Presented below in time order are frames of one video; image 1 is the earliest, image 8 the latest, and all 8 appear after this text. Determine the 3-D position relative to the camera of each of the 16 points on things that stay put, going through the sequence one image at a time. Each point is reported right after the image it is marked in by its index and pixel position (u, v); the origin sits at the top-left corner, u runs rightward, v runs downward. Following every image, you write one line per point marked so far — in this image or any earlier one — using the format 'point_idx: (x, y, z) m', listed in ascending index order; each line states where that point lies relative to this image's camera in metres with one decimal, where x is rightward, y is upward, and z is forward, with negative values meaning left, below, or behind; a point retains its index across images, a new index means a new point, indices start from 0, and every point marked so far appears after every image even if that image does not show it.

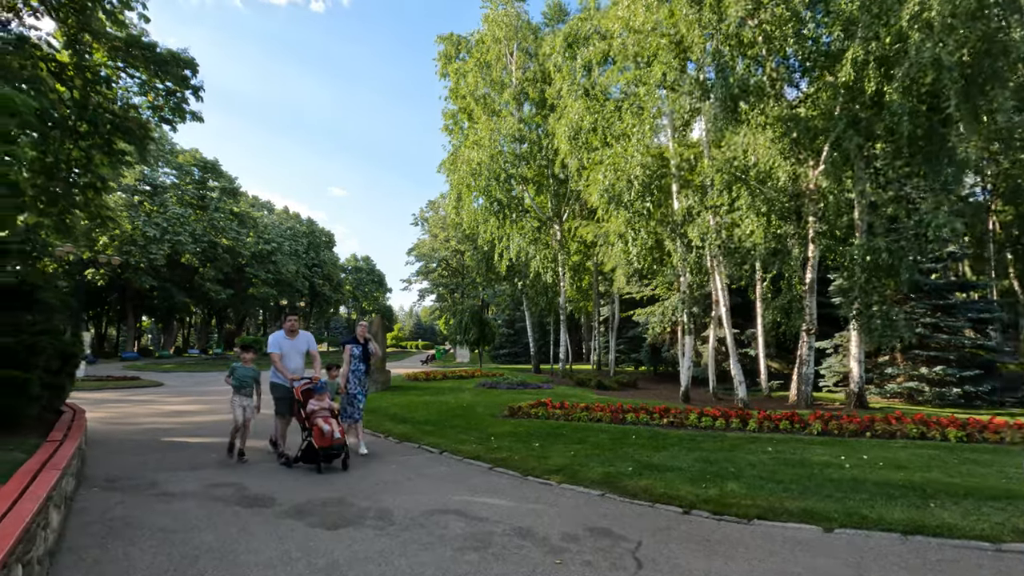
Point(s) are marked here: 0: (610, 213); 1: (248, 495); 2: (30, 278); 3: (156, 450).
0: (+2.8, +2.1, +15.7) m
1: (-2.9, -2.3, +6.1) m
2: (-5.8, +0.1, +6.6) m
3: (-5.8, -2.7, +9.1) m
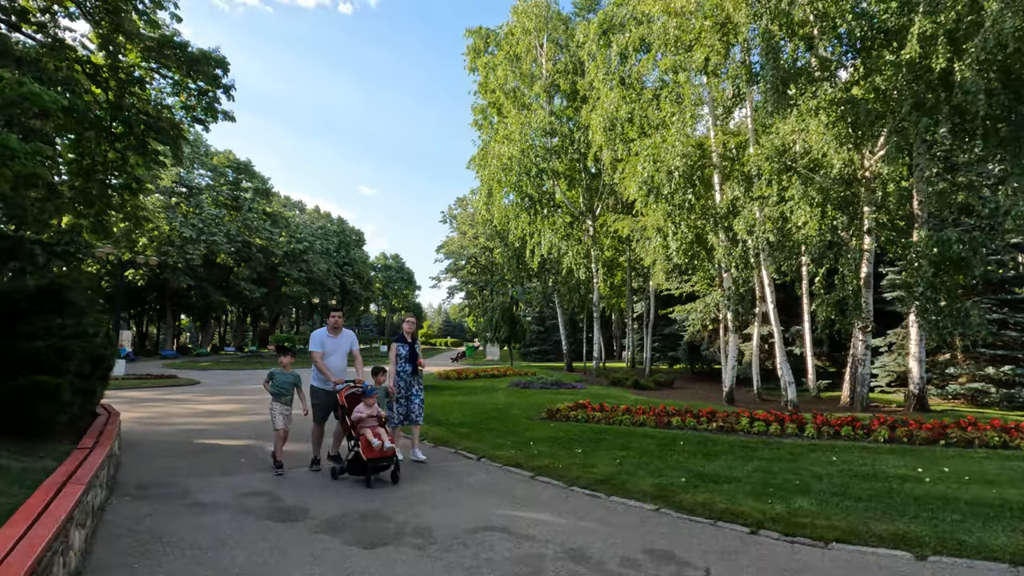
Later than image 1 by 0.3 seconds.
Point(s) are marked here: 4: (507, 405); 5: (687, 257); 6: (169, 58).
0: (+3.7, +2.2, +15.1) m
1: (-2.4, -2.3, +5.8) m
2: (-5.3, +0.1, +6.4) m
3: (-5.2, -2.7, +9.0) m
4: (-0.1, -2.7, +13.0) m
5: (+4.6, +0.8, +14.6) m
6: (-8.9, +6.0, +14.4) m
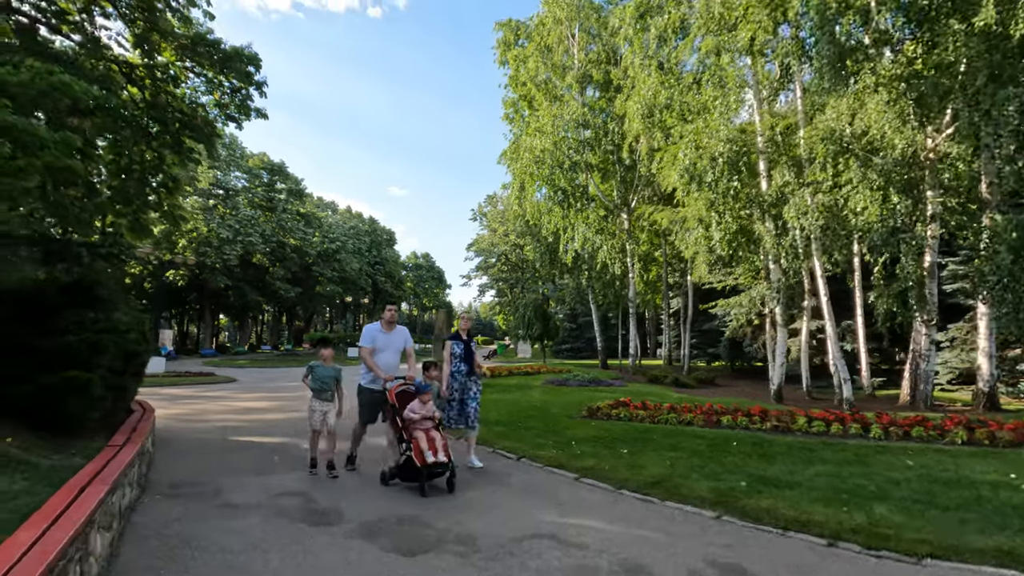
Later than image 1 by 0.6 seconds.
0: (+4.6, +2.4, +14.4) m
1: (-1.9, -2.2, +5.5) m
2: (-4.8, +0.2, +6.3) m
3: (-4.6, -2.6, +8.8) m
4: (+0.8, -2.6, +12.6) m
5: (+5.5, +1.0, +13.9) m
6: (-8.1, +6.1, +14.4) m
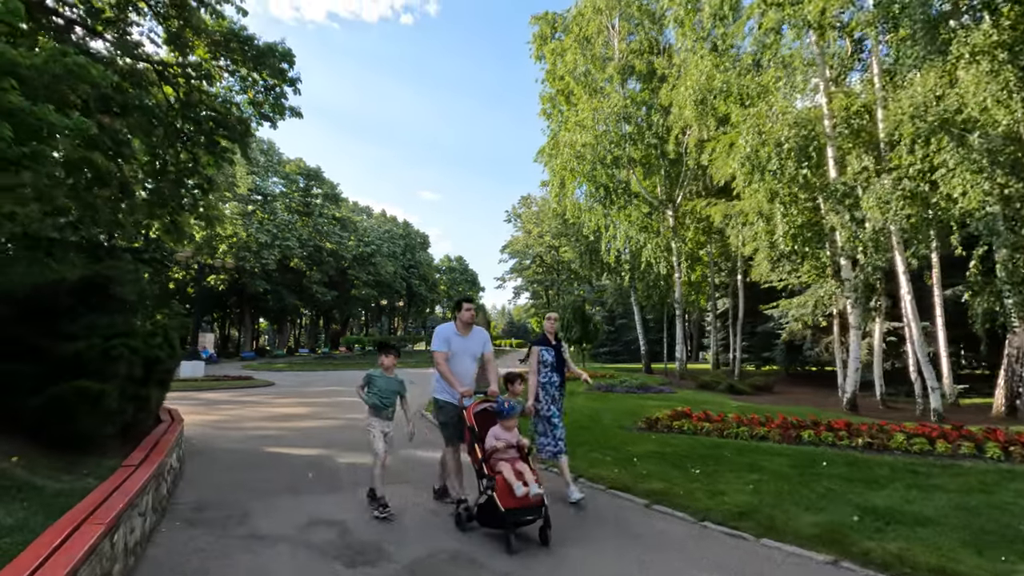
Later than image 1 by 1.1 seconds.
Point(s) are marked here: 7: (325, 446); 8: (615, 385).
0: (+5.6, +2.4, +13.3) m
1: (-1.4, -2.2, +4.7) m
2: (-4.2, +0.2, +5.7) m
3: (-3.8, -2.6, +8.2) m
4: (+1.7, -2.6, +11.7) m
5: (+6.5, +1.0, +12.7) m
6: (-7.0, +6.0, +14.1) m
7: (-3.3, -2.8, +9.7) m
8: (+3.2, -3.0, +17.0) m
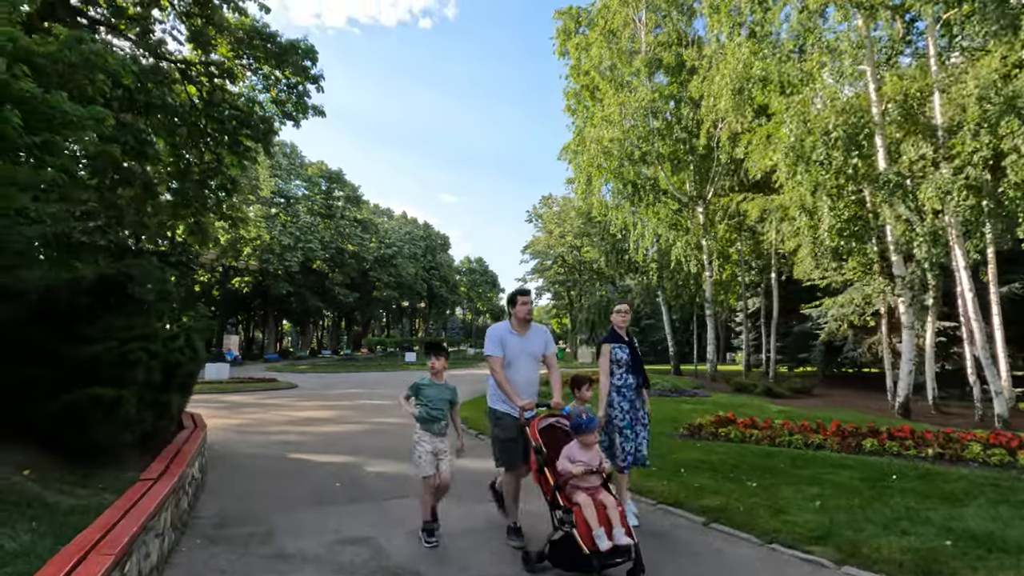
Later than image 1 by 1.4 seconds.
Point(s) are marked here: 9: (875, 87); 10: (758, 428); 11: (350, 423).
0: (+6.3, +2.5, +12.6) m
1: (-1.0, -2.1, +4.3) m
2: (-3.8, +0.2, +5.4) m
3: (-3.3, -2.6, +7.9) m
4: (+2.4, -2.6, +11.1) m
5: (+7.2, +1.1, +12.0) m
6: (-6.4, +6.0, +13.8) m
7: (-2.7, -2.8, +9.4) m
8: (+4.0, -2.9, +16.4) m
9: (+7.4, +4.1, +11.3) m
10: (+3.9, -2.2, +8.9) m
11: (-3.8, -3.1, +12.9) m
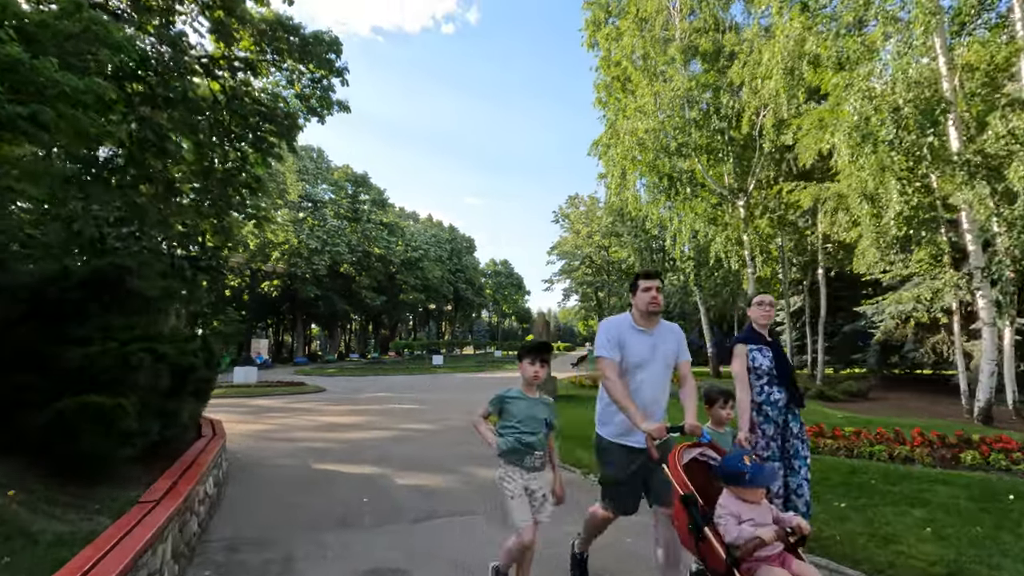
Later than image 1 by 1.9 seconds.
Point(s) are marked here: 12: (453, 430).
0: (+7.0, +2.6, +11.6) m
1: (-0.6, -2.1, +3.5) m
2: (-3.3, +0.2, +4.8) m
3: (-2.7, -2.6, +7.2) m
4: (+3.1, -2.5, +10.2) m
5: (+7.9, +1.2, +10.9) m
6: (-5.6, +5.9, +13.4) m
7: (-2.1, -2.7, +8.7) m
8: (+4.9, -2.9, +15.4) m
9: (+8.1, +4.2, +10.2) m
10: (+4.6, -2.1, +8.0) m
11: (-2.9, -3.1, +12.2) m
12: (-1.3, -3.0, +11.9) m
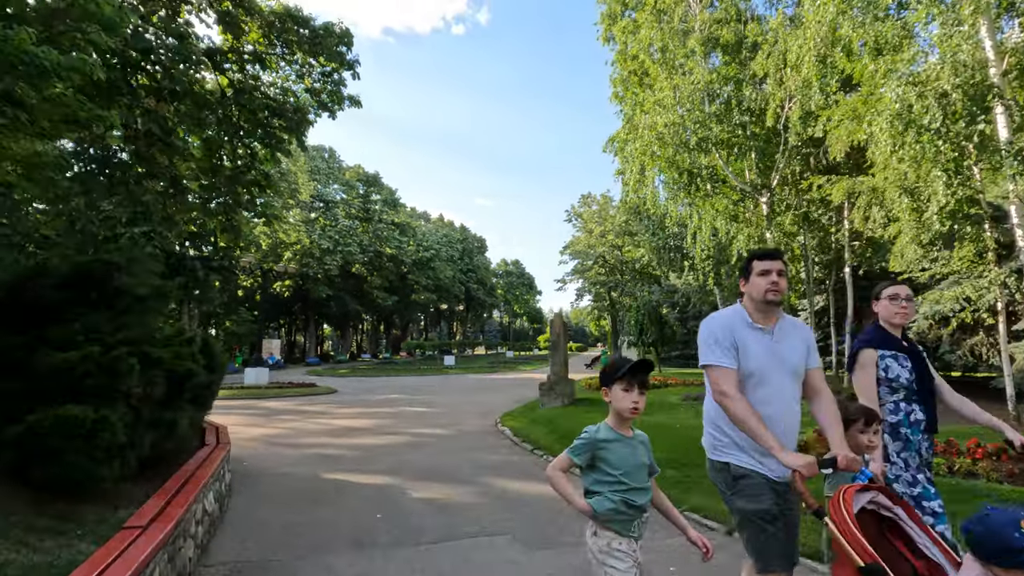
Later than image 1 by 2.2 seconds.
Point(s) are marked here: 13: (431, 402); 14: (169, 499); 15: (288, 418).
0: (+7.4, +2.6, +10.9) m
1: (-0.4, -2.0, +3.0) m
2: (-3.1, +0.2, +4.4) m
3: (-2.4, -2.6, +6.8) m
4: (+3.4, -2.5, +9.7) m
5: (+8.2, +1.2, +10.3) m
6: (-5.2, +6.0, +13.0) m
7: (-1.8, -2.7, +8.2) m
8: (+5.4, -2.8, +14.8) m
9: (+8.4, +4.3, +9.5) m
10: (+4.9, -2.1, +7.4) m
11: (-2.6, -3.1, +11.8) m
12: (-0.9, -3.0, +11.4) m
13: (-2.8, -3.9, +18.9) m
14: (-2.7, -1.6, +4.3) m
15: (-6.1, -3.5, +15.0) m
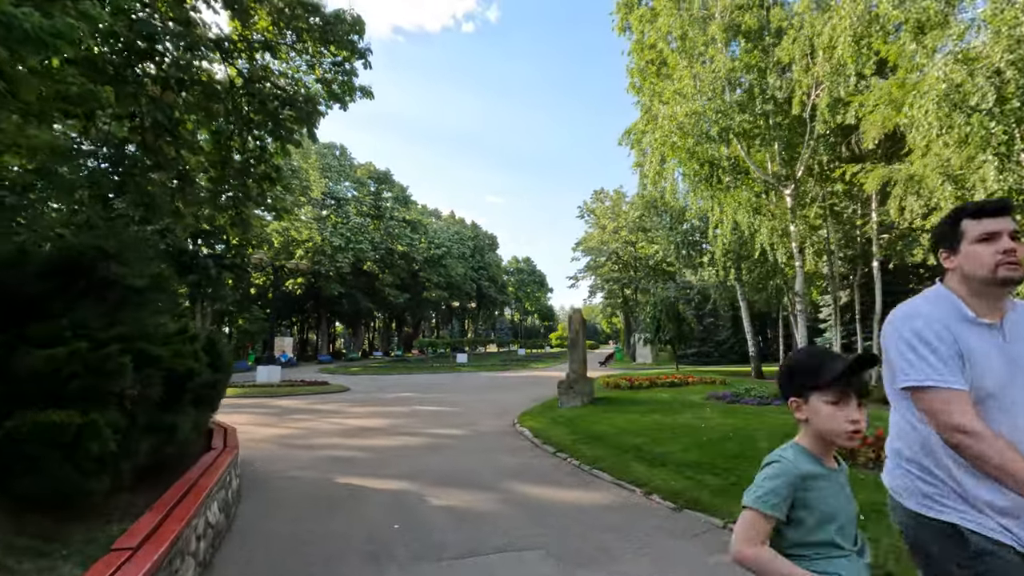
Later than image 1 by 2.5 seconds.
0: (+7.7, +2.7, +10.3) m
1: (-0.1, -2.0, +2.6) m
2: (-2.9, +0.3, +3.9) m
3: (-2.1, -2.5, +6.4) m
4: (+3.8, -2.4, +9.1) m
5: (+8.6, +1.4, +9.6) m
6: (-4.8, +6.1, +12.6) m
7: (-1.4, -2.6, +7.8) m
8: (+5.8, -2.7, +14.2) m
9: (+8.7, +4.4, +8.9) m
10: (+5.2, -2.0, +6.8) m
11: (-2.2, -3.0, +11.4) m
12: (-0.5, -2.9, +11.0) m
13: (-2.2, -3.8, +18.5) m
14: (-2.4, -1.5, +3.9) m
15: (-5.6, -3.4, +14.7) m
